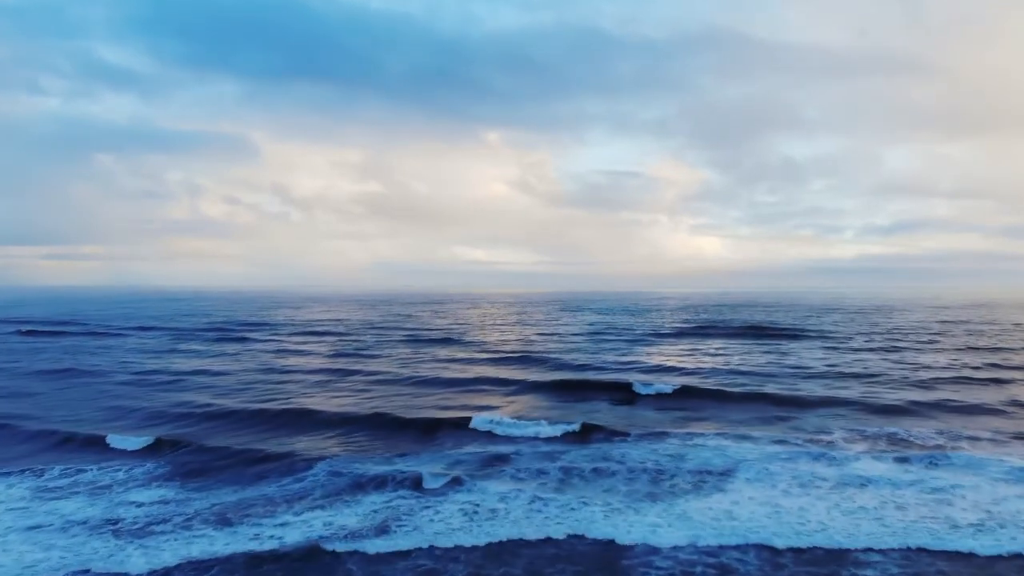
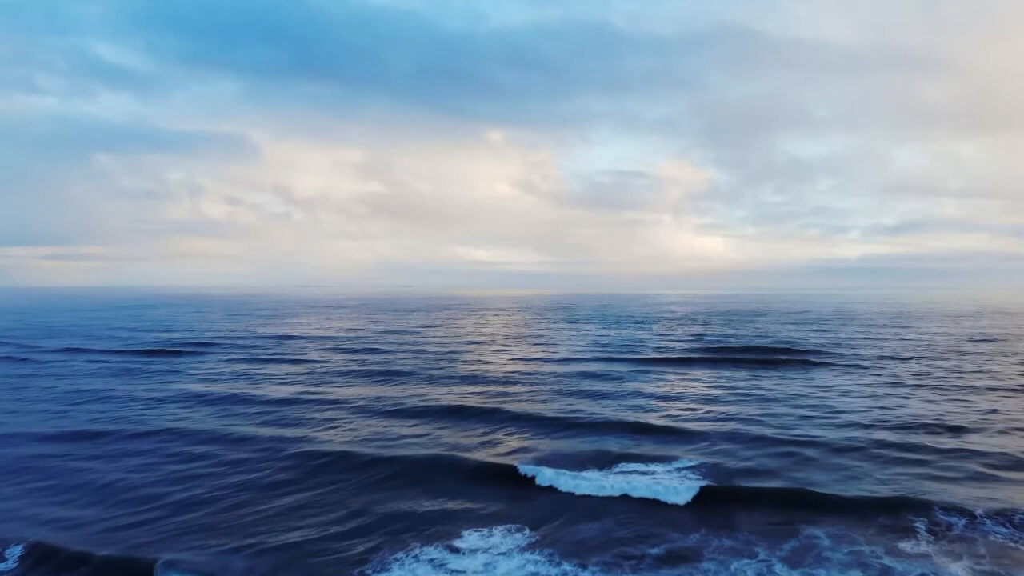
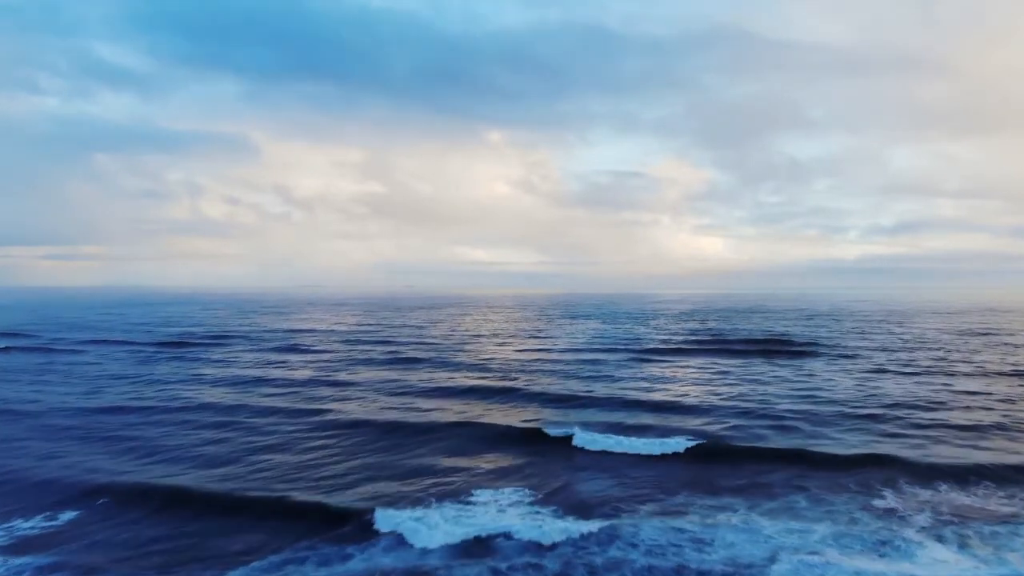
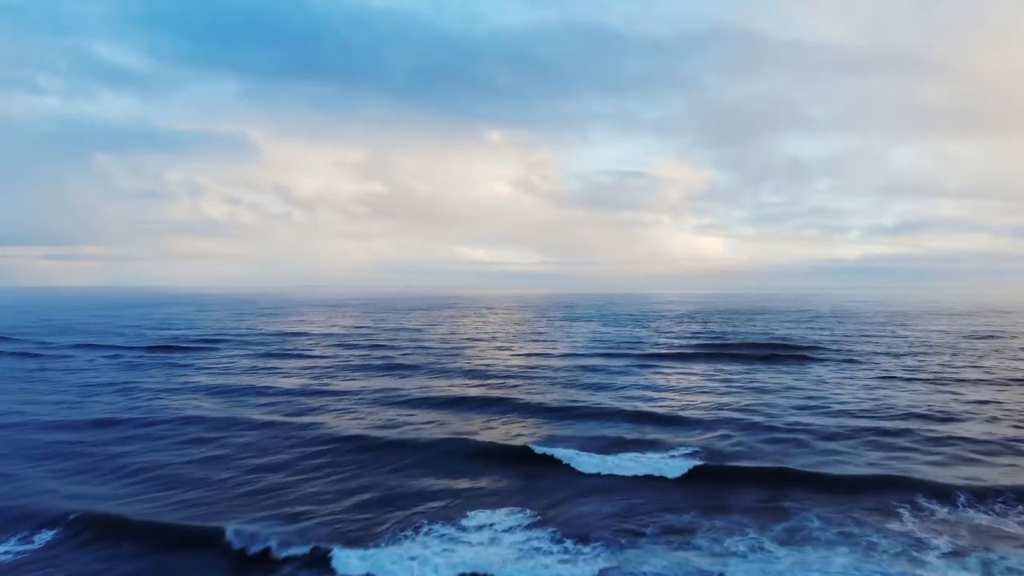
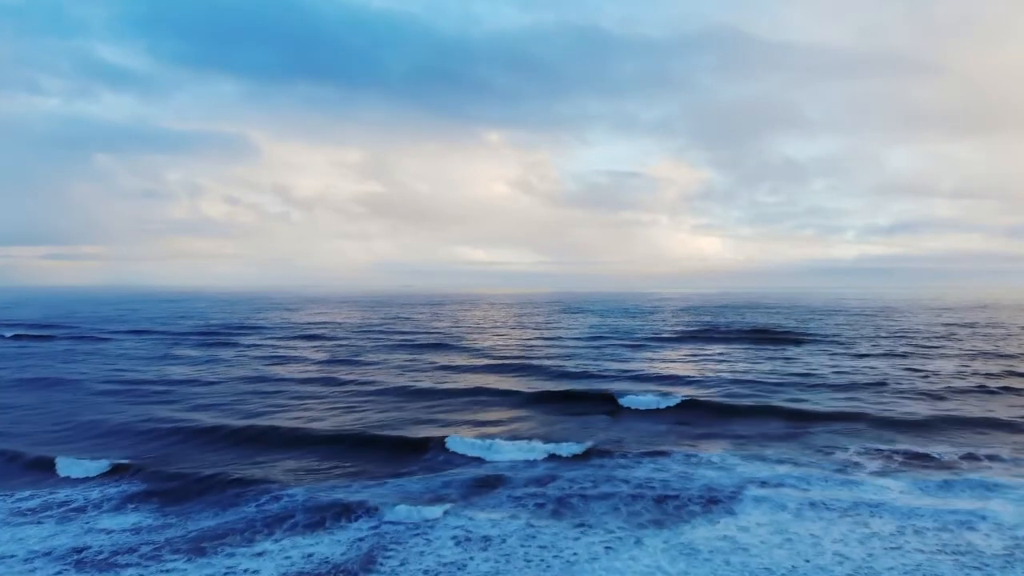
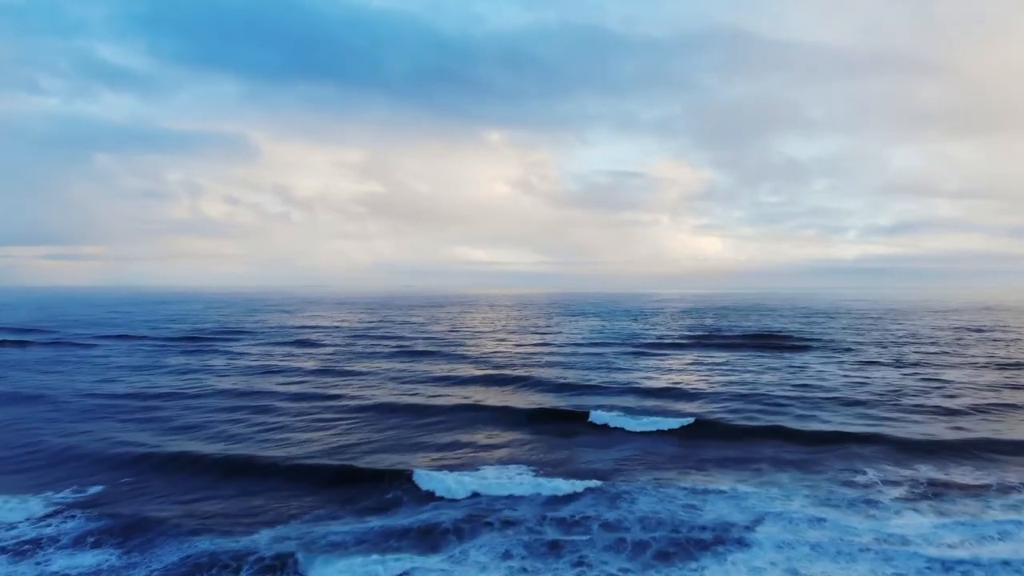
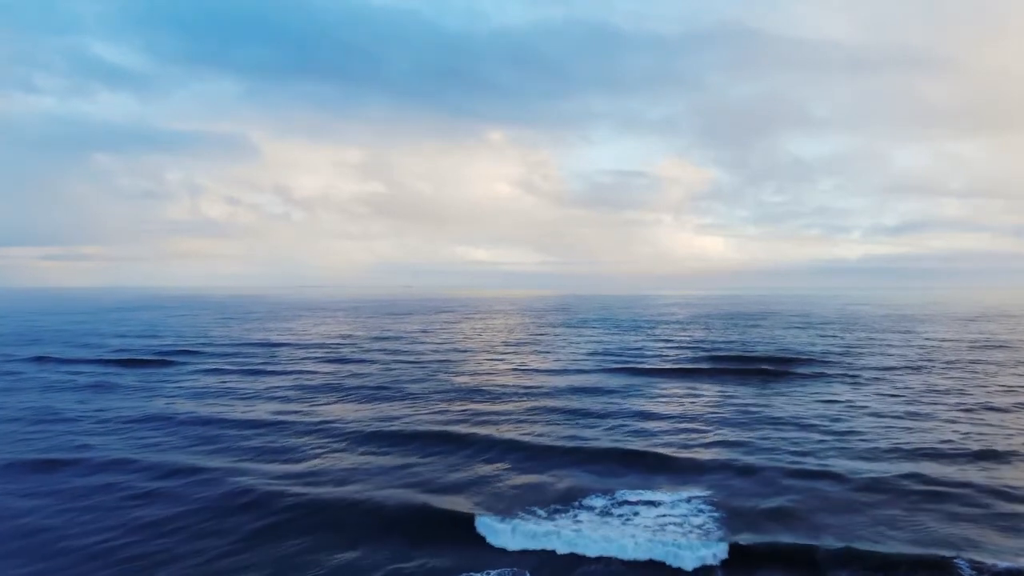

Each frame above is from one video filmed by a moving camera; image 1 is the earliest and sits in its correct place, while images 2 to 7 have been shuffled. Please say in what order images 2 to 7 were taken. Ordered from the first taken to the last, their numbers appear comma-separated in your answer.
5, 6, 3, 4, 2, 7
